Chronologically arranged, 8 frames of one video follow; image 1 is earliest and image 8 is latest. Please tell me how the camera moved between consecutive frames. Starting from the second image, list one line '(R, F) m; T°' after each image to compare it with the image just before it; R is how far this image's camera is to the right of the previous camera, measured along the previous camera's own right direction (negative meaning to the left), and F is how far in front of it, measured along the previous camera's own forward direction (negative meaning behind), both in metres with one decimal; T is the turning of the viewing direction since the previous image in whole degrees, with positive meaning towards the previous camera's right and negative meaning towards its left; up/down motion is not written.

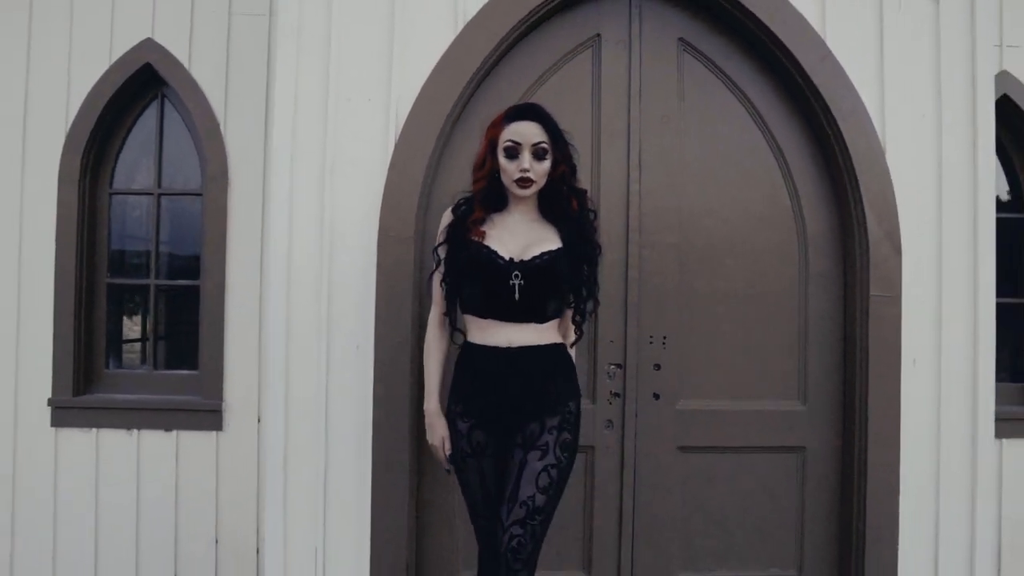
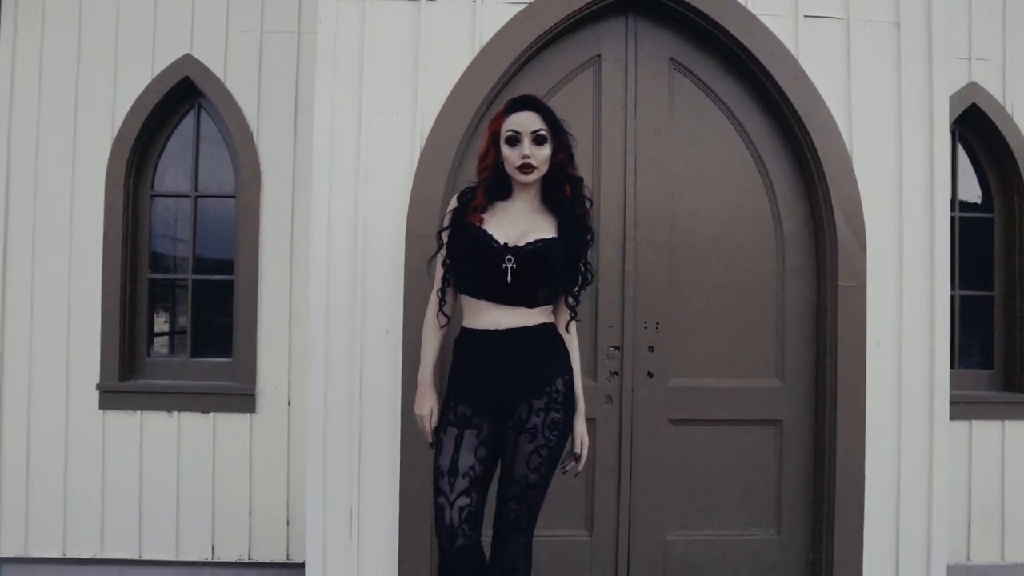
(0.0, -0.3) m; 0°
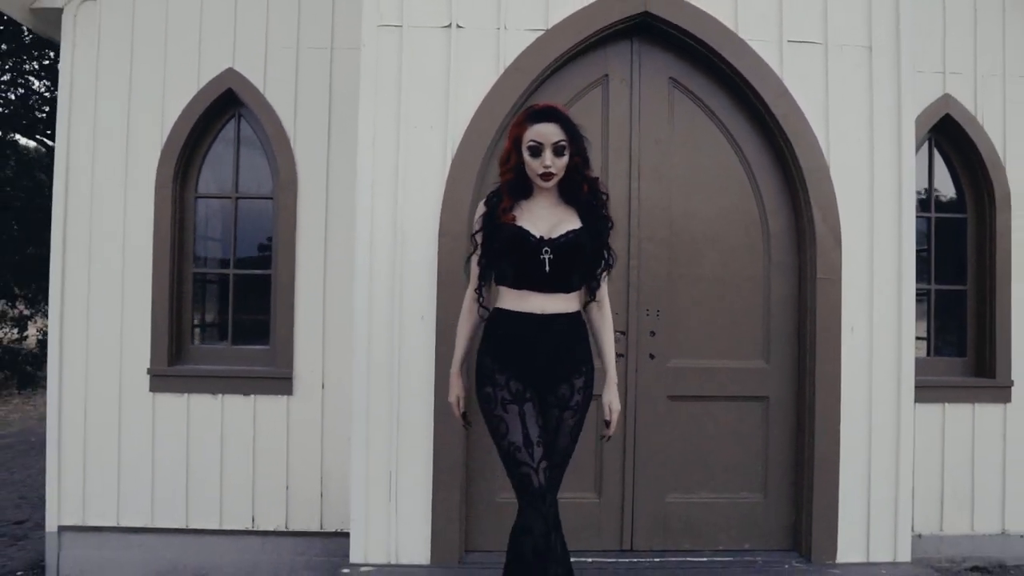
(-0.1, -0.4) m; 0°
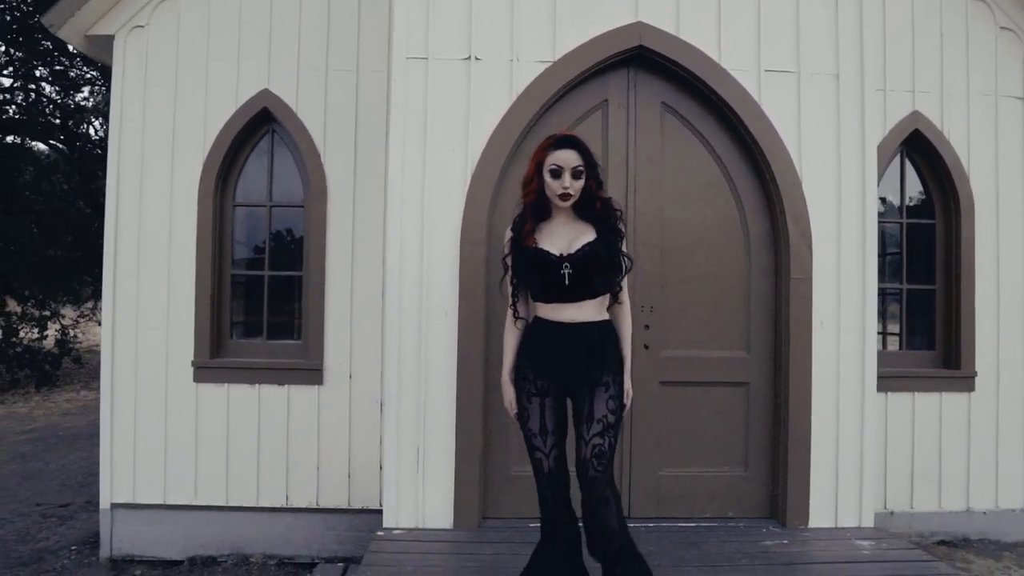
(0.0, -0.5) m; 0°
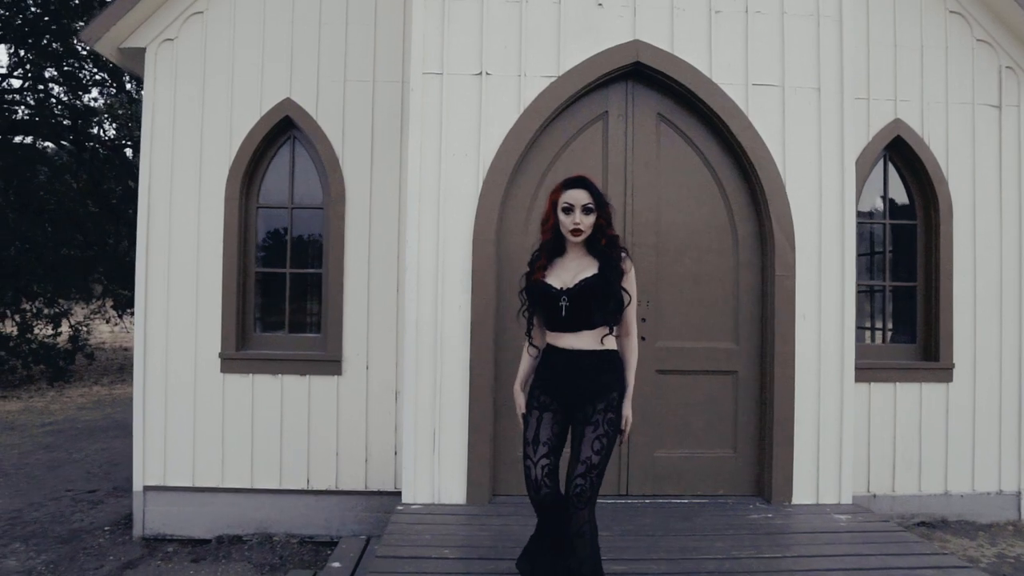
(0.0, -0.3) m; 0°
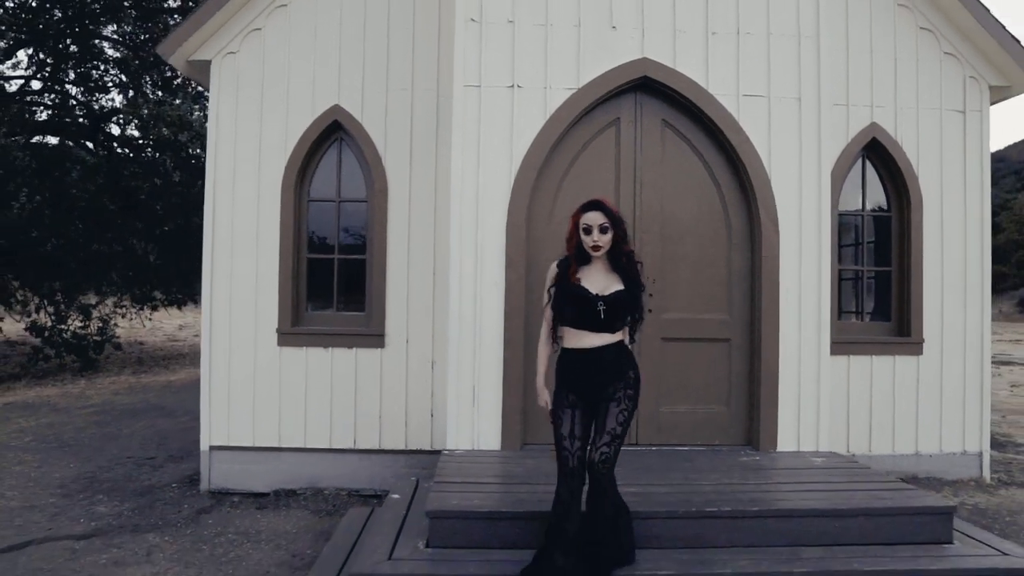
(-0.1, -0.7) m; 0°
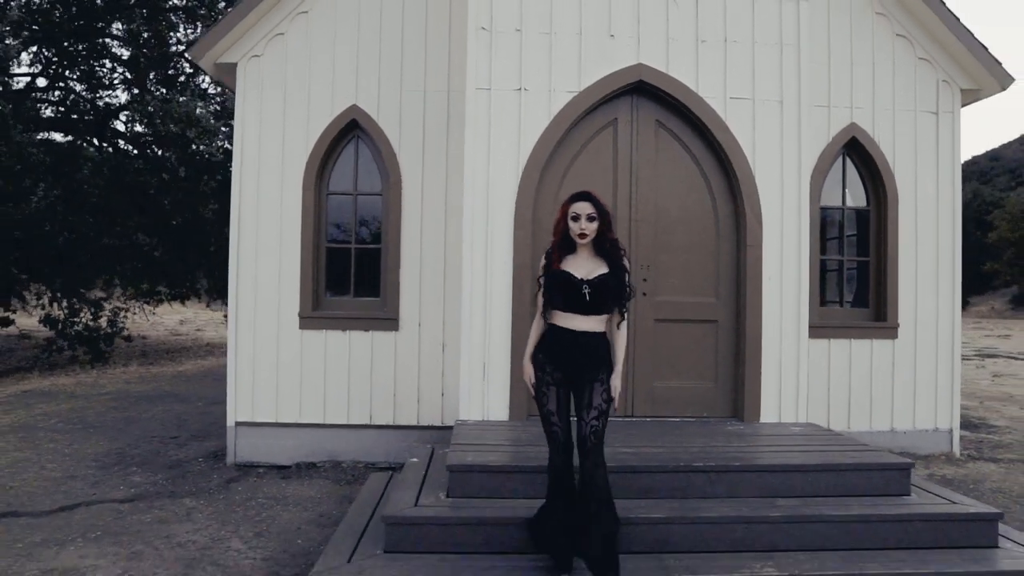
(-0.1, -0.5) m; 0°
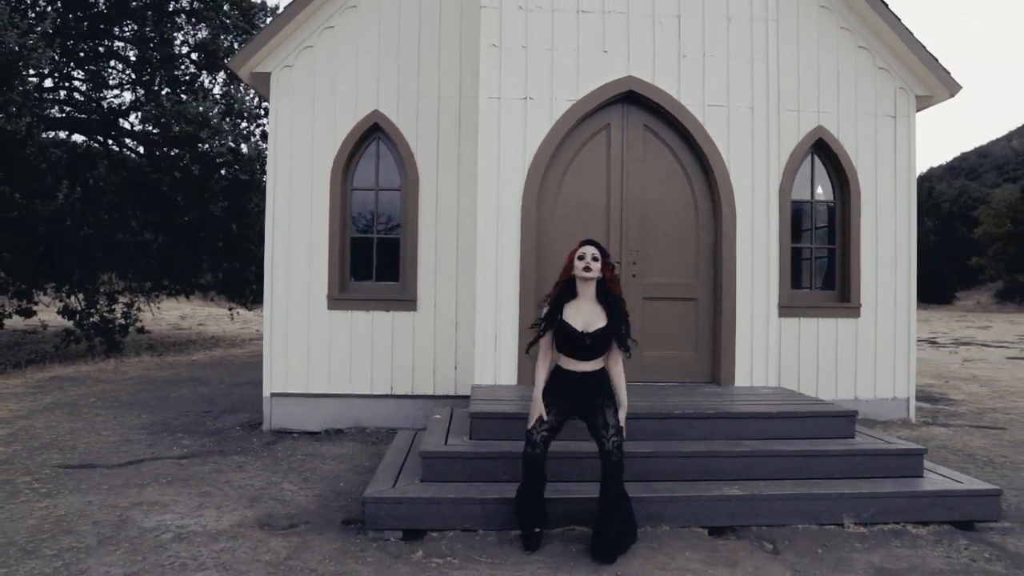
(-0.1, -0.8) m; 0°
